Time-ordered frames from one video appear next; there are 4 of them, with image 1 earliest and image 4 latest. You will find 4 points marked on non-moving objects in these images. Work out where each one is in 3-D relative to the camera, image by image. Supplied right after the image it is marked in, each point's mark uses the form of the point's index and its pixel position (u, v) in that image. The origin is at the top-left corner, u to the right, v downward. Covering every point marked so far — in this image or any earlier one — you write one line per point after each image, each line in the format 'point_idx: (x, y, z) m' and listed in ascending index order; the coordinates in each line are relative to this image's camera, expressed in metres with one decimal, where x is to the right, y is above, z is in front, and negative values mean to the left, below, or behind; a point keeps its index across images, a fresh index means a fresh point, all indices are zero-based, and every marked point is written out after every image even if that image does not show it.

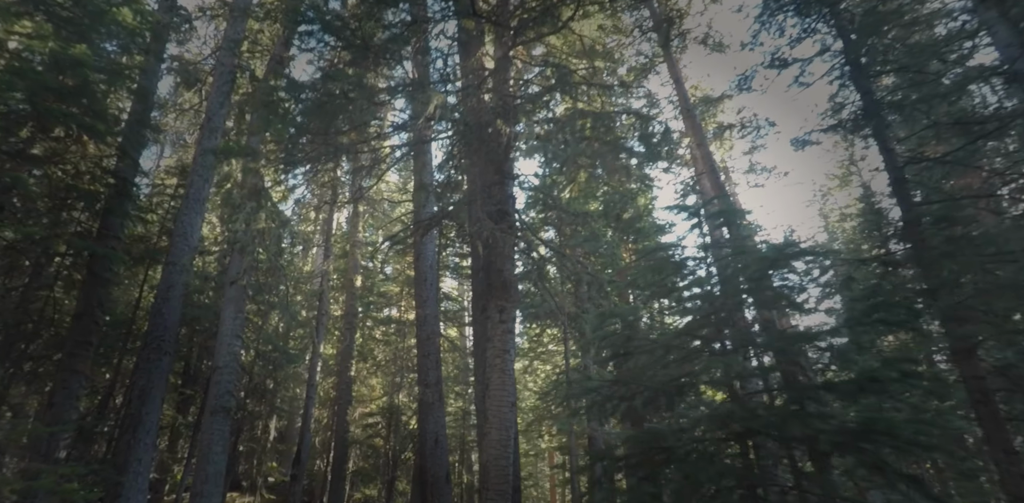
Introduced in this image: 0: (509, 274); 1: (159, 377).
0: (0.0, -0.4, +10.1) m
1: (-7.1, -2.5, +12.2) m
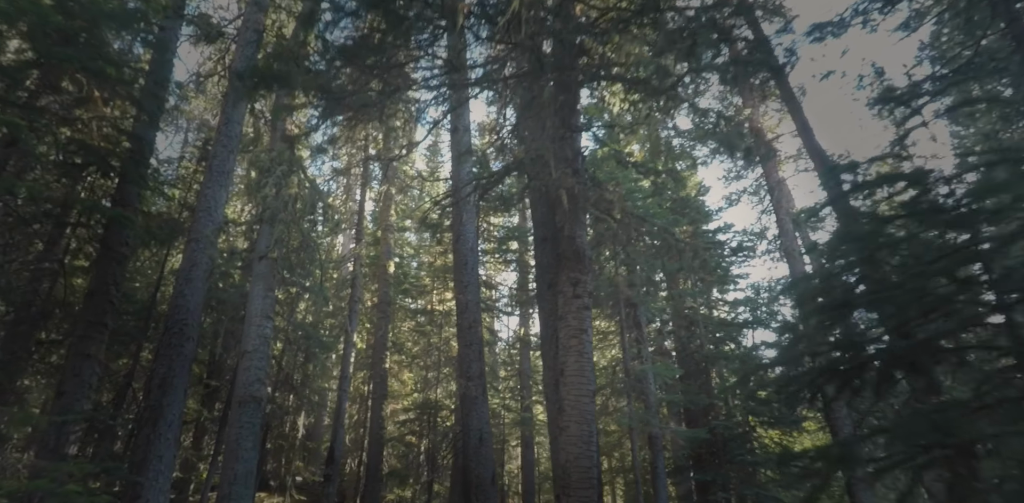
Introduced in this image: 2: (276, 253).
0: (+1.0, +0.2, +8.6) m
1: (-6.0, -2.0, +10.9) m
2: (-4.1, 0.0, +10.6) m
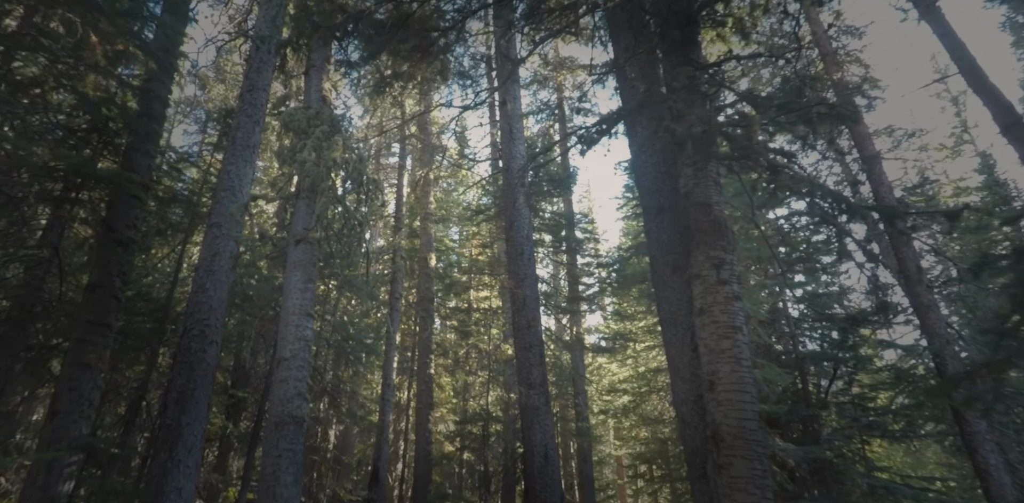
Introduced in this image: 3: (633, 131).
0: (+2.2, +0.5, +6.5) m
1: (-4.6, -1.8, +9.0) m
2: (-2.8, +0.2, +8.6) m
3: (+1.6, +1.6, +7.8) m
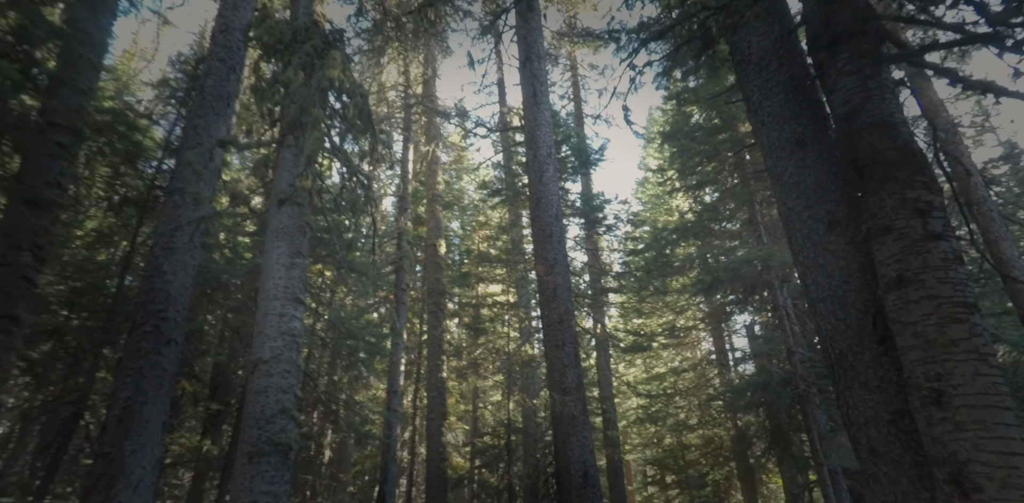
0: (+2.9, +0.9, +4.4) m
1: (-4.0, -1.5, +6.8) m
2: (-2.2, +0.6, +6.4) m
3: (+2.2, +2.0, +5.7) m
